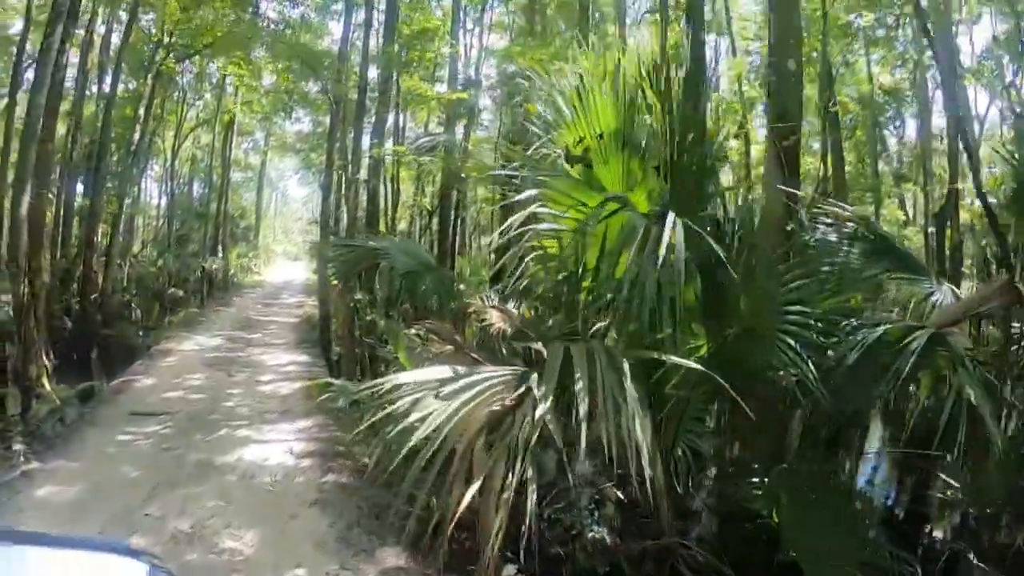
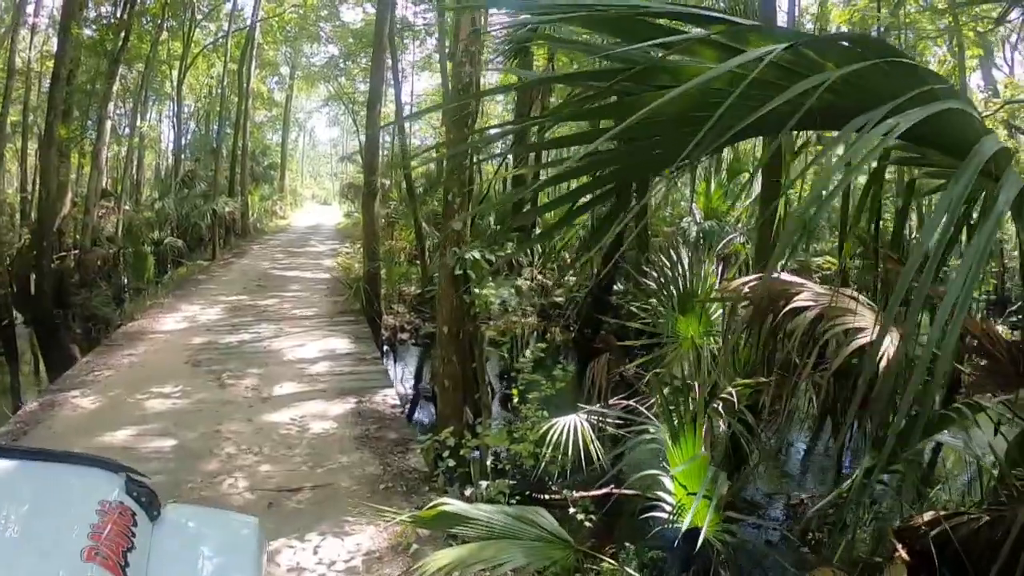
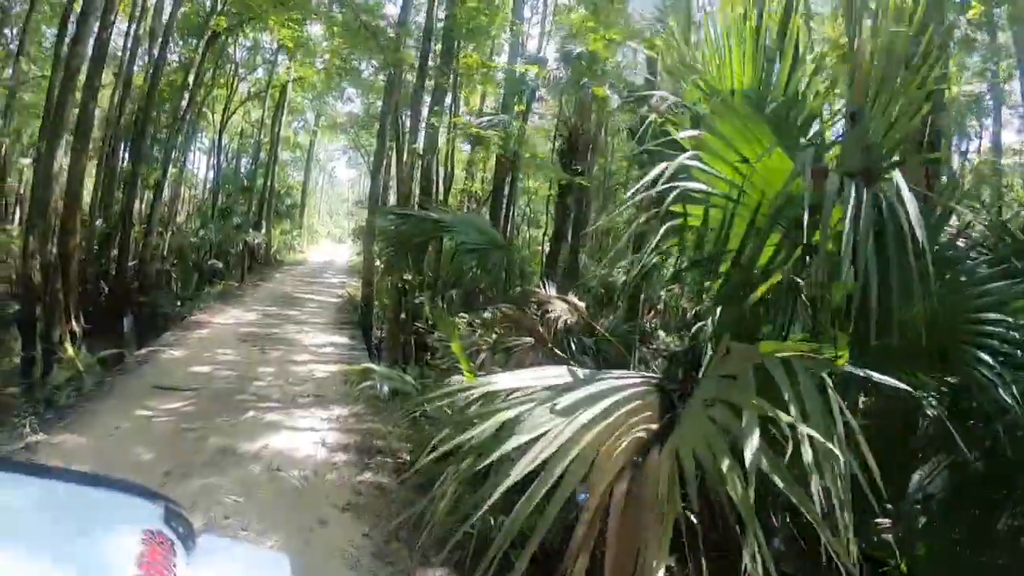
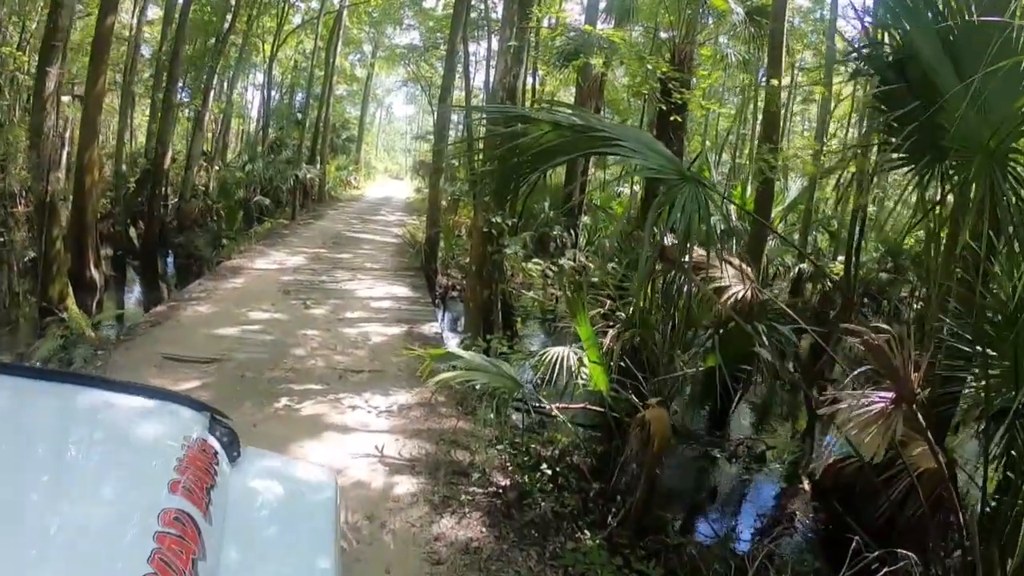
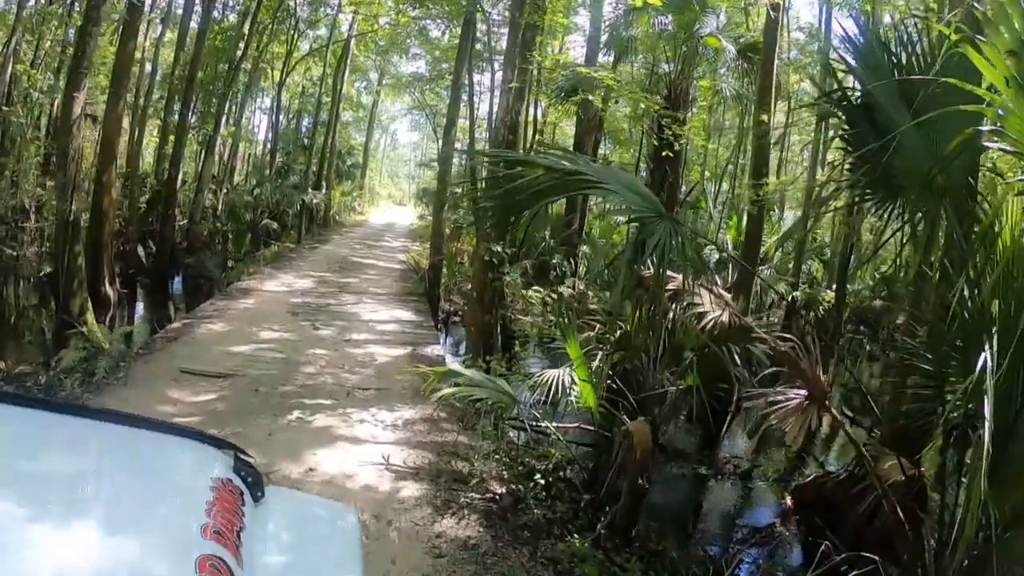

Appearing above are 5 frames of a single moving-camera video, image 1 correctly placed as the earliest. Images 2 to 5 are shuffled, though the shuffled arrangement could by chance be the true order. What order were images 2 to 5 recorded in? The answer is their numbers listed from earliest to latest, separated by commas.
3, 5, 4, 2
